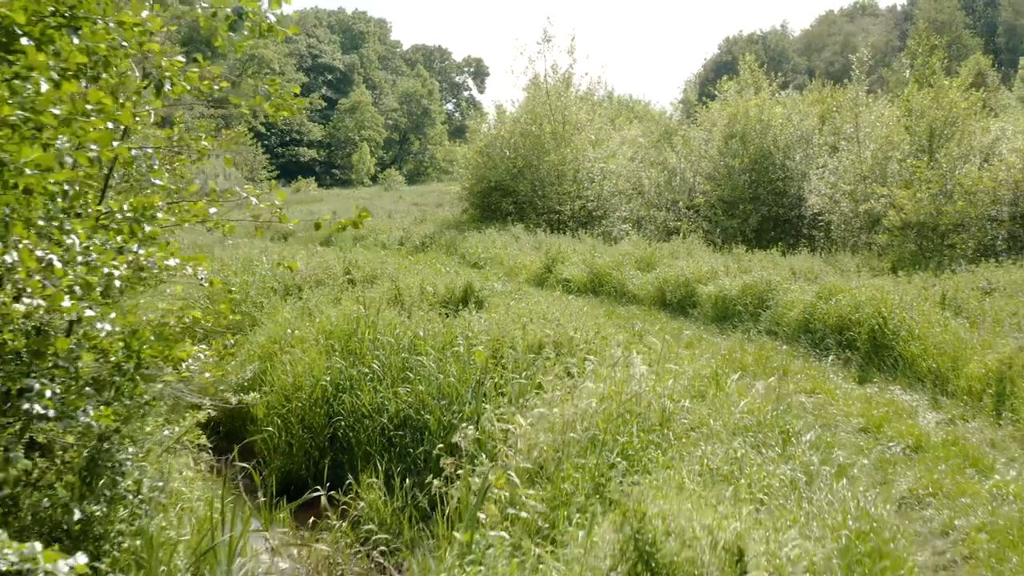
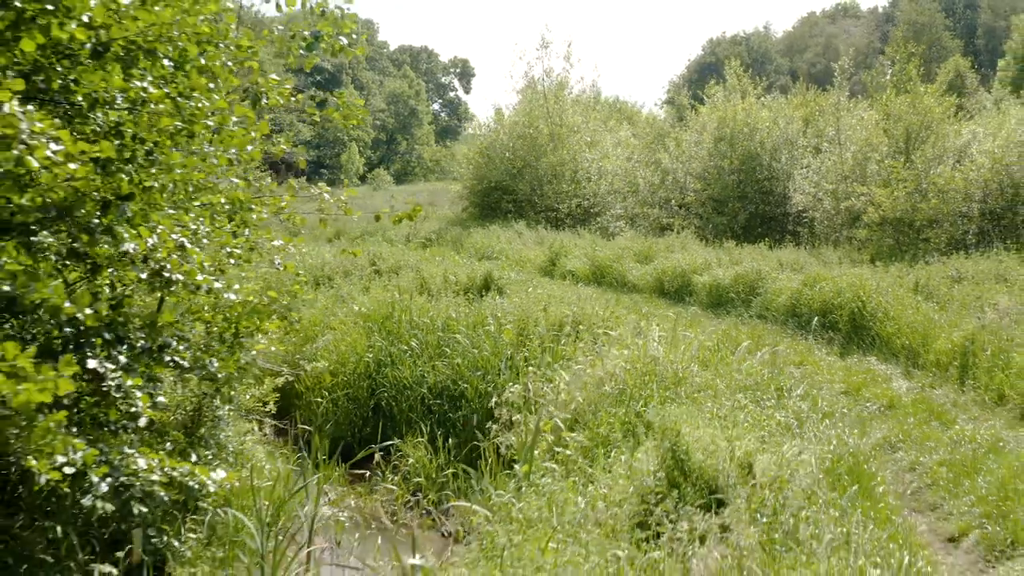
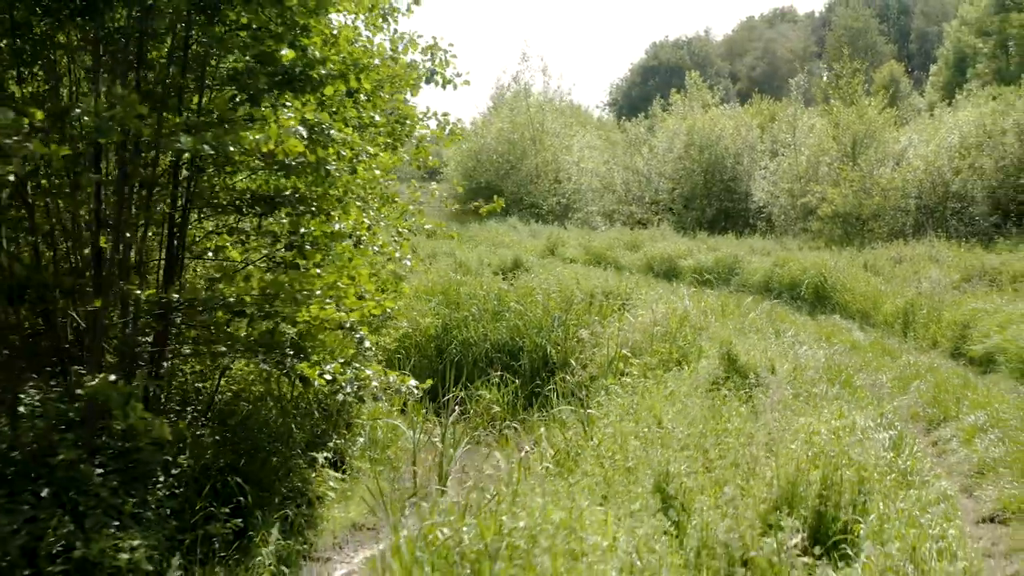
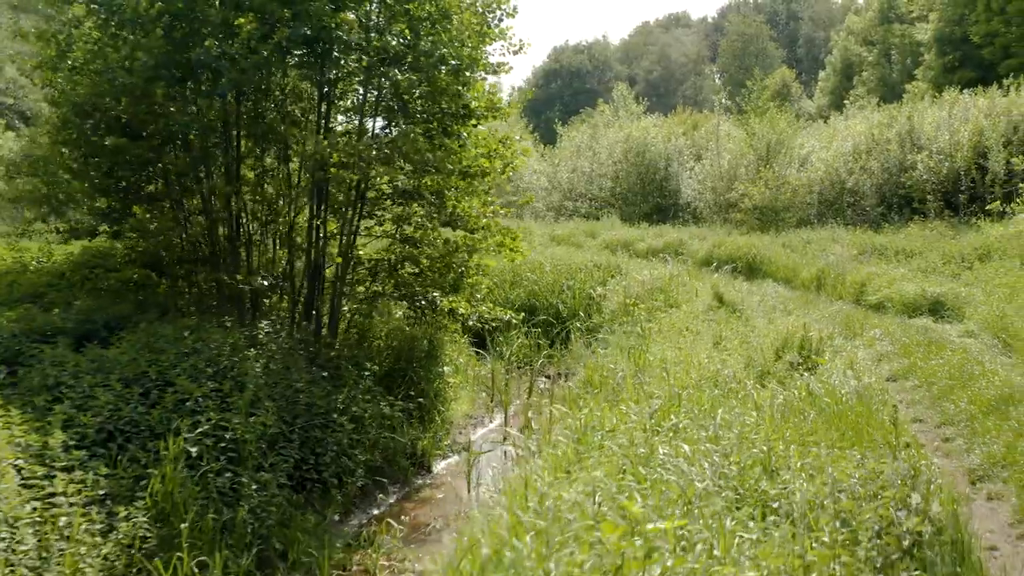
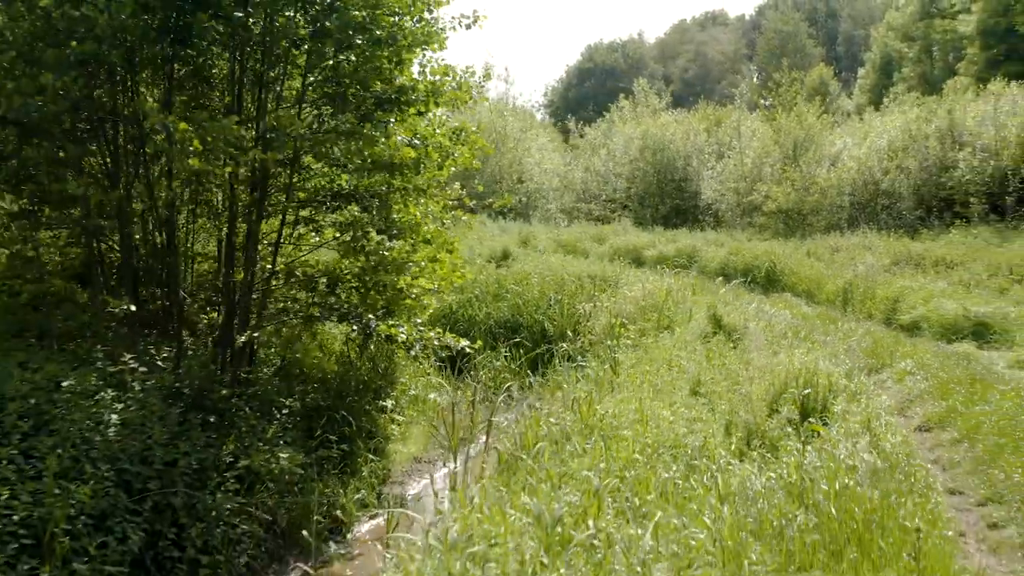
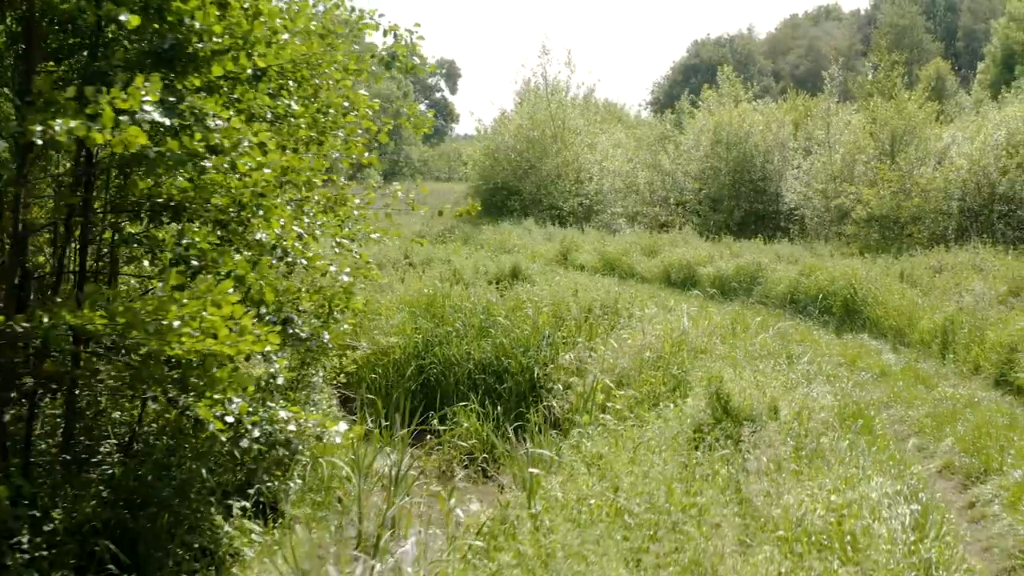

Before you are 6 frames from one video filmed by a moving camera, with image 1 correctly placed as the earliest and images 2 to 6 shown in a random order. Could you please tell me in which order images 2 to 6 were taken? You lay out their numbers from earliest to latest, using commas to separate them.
2, 6, 3, 5, 4
